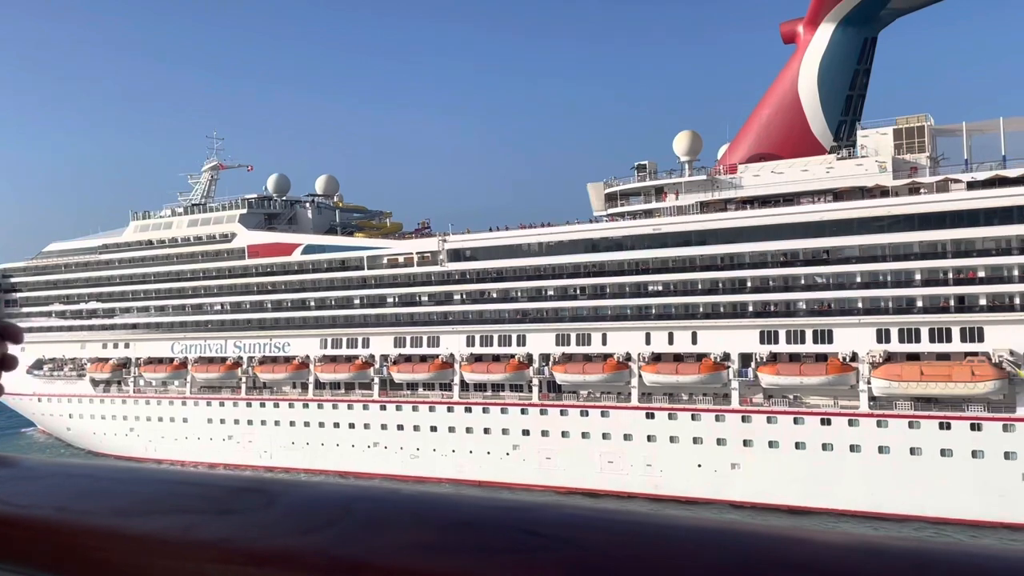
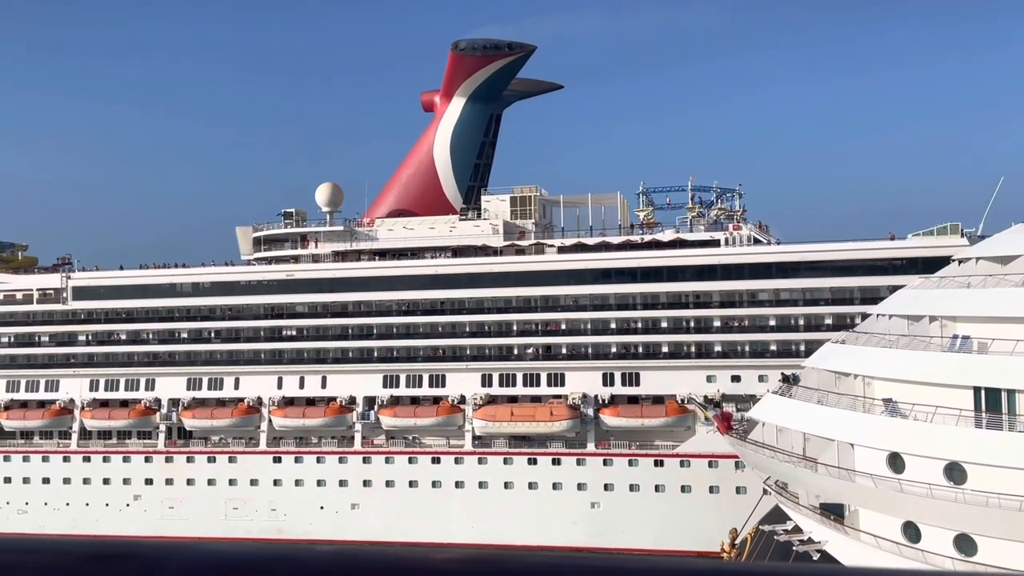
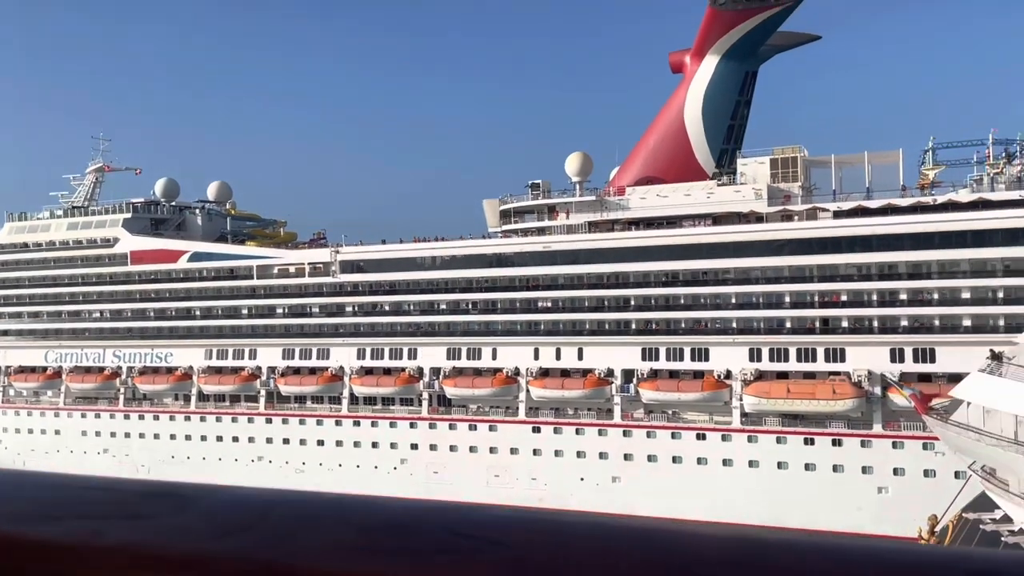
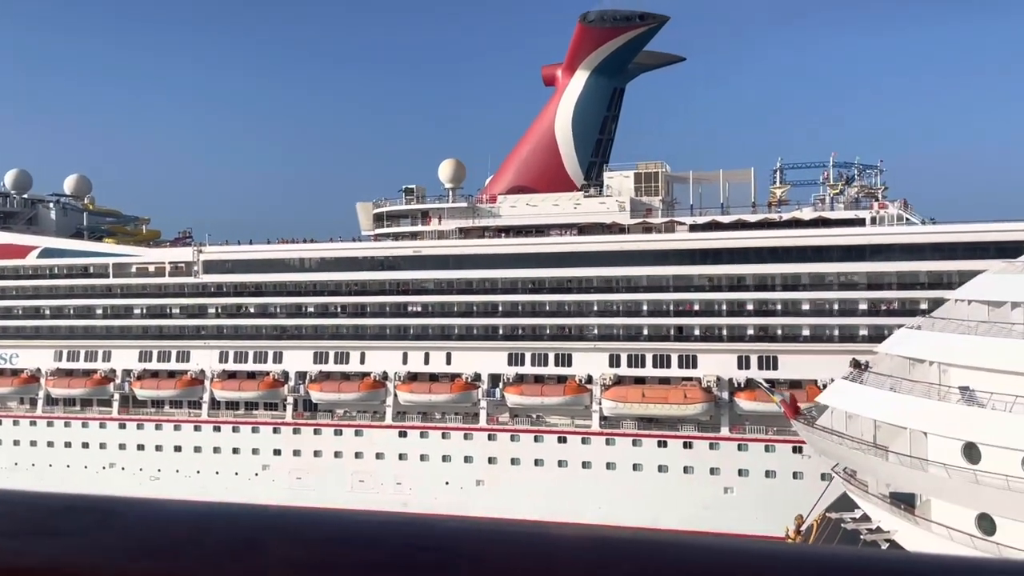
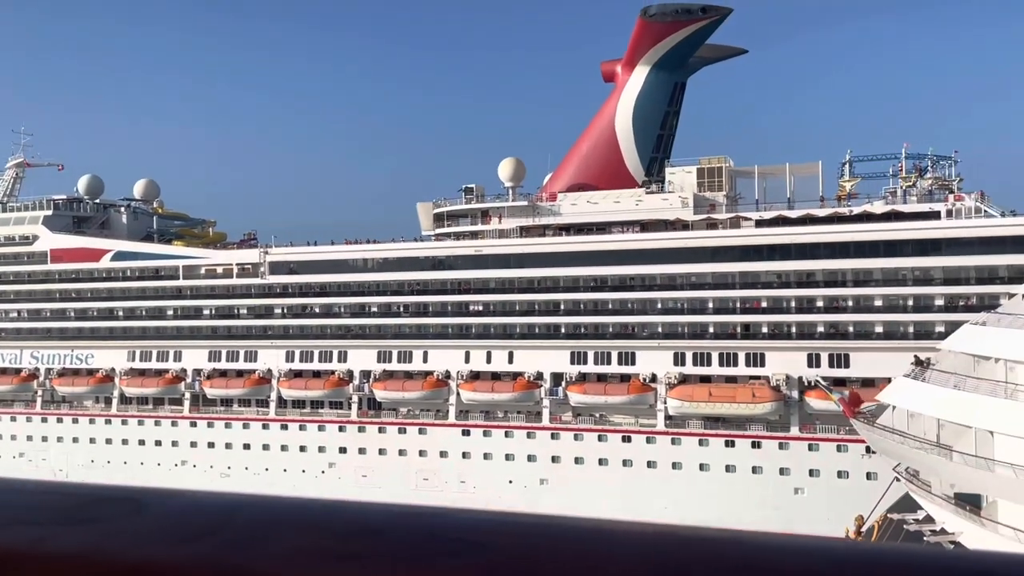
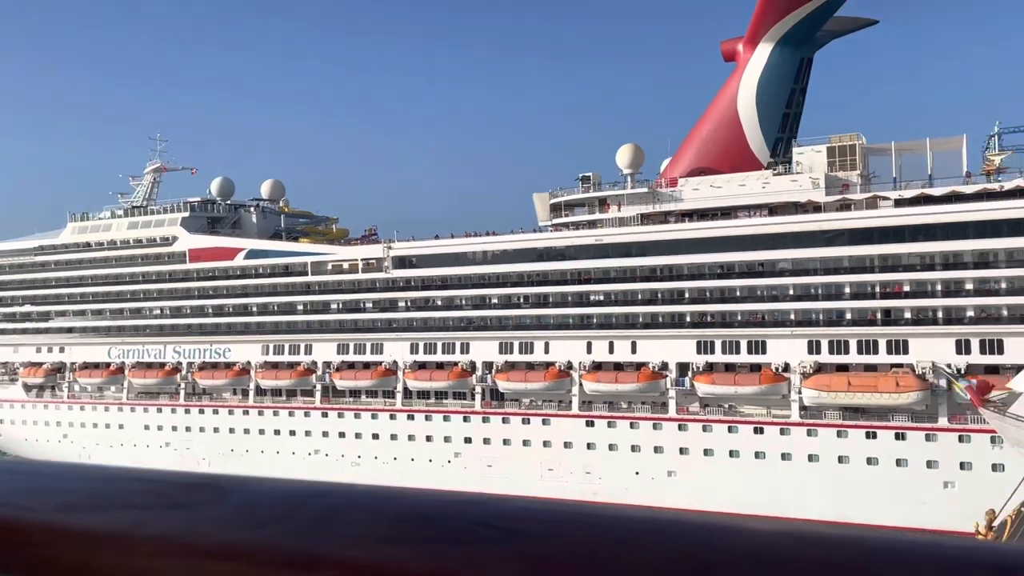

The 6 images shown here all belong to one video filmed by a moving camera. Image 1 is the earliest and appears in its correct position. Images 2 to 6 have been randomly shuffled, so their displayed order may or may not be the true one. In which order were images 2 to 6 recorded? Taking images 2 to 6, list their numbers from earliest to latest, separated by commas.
6, 3, 5, 4, 2
